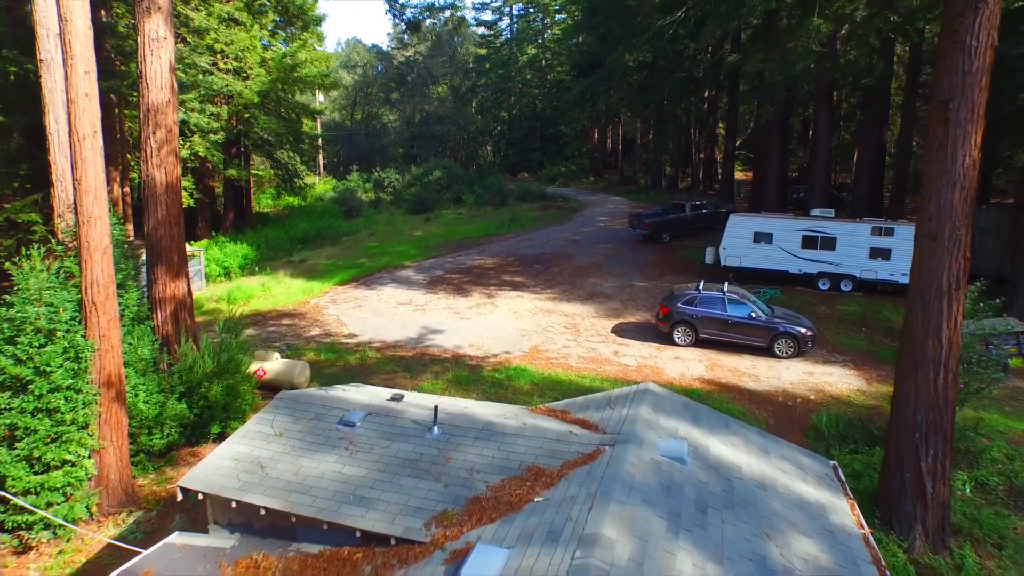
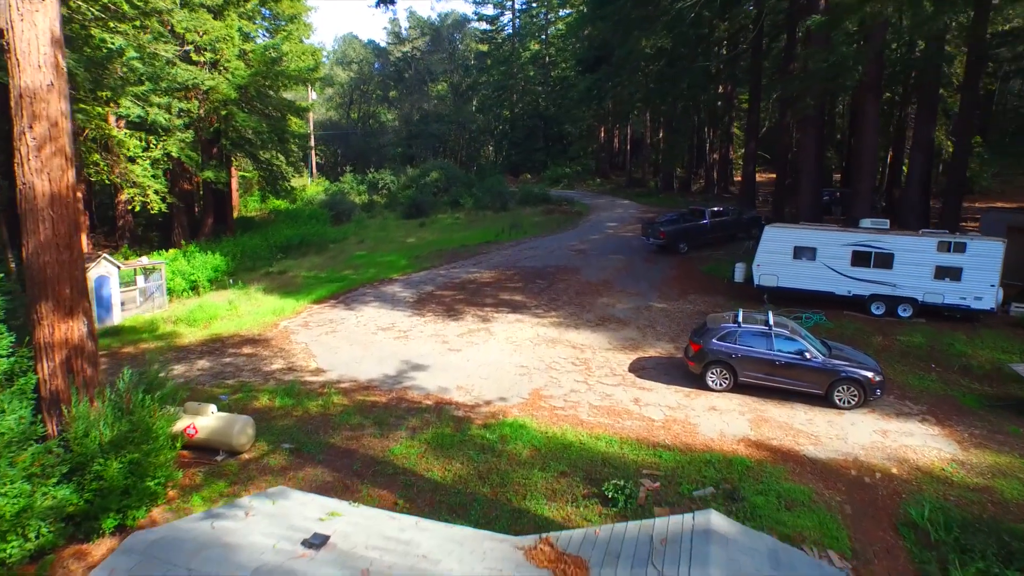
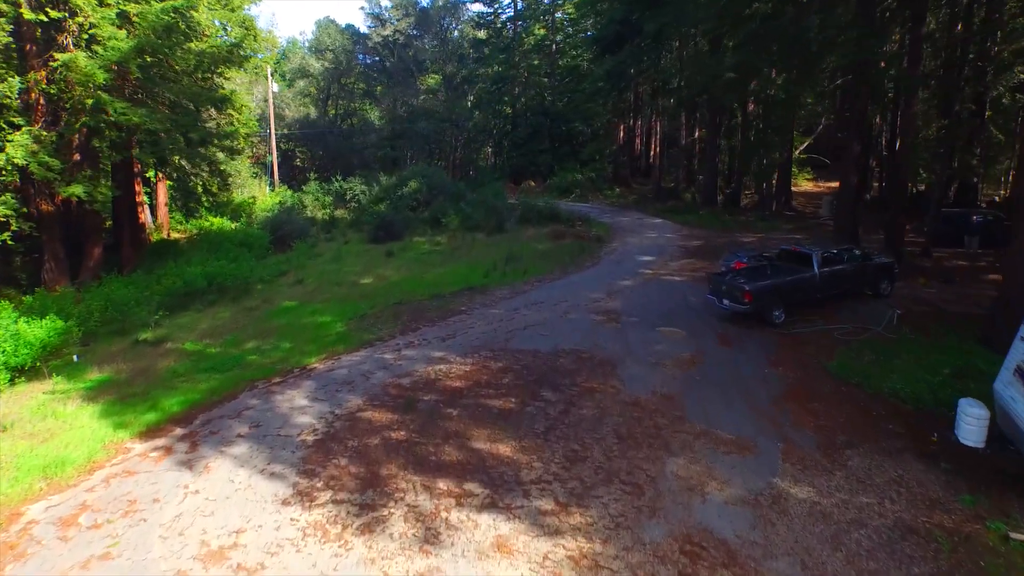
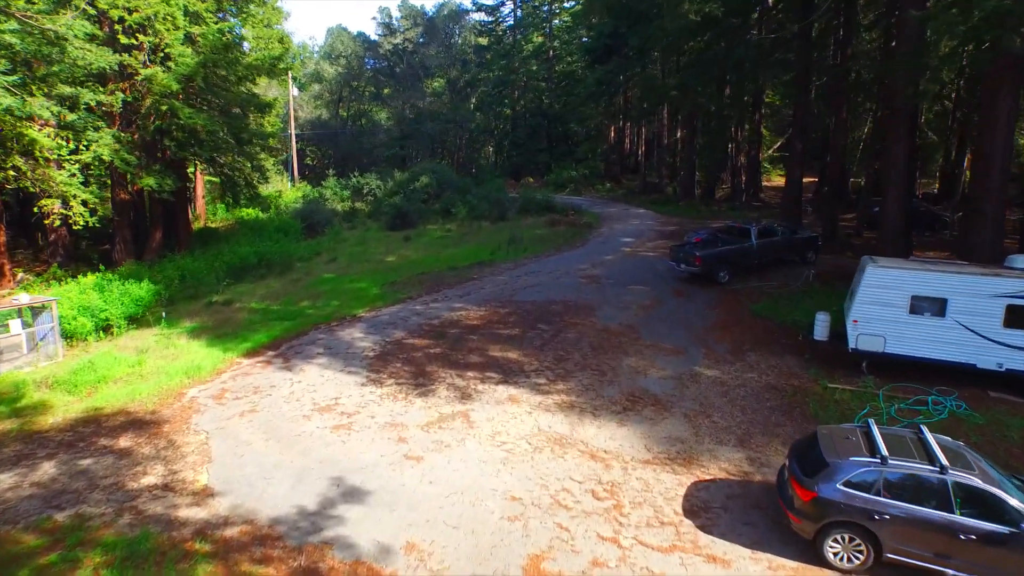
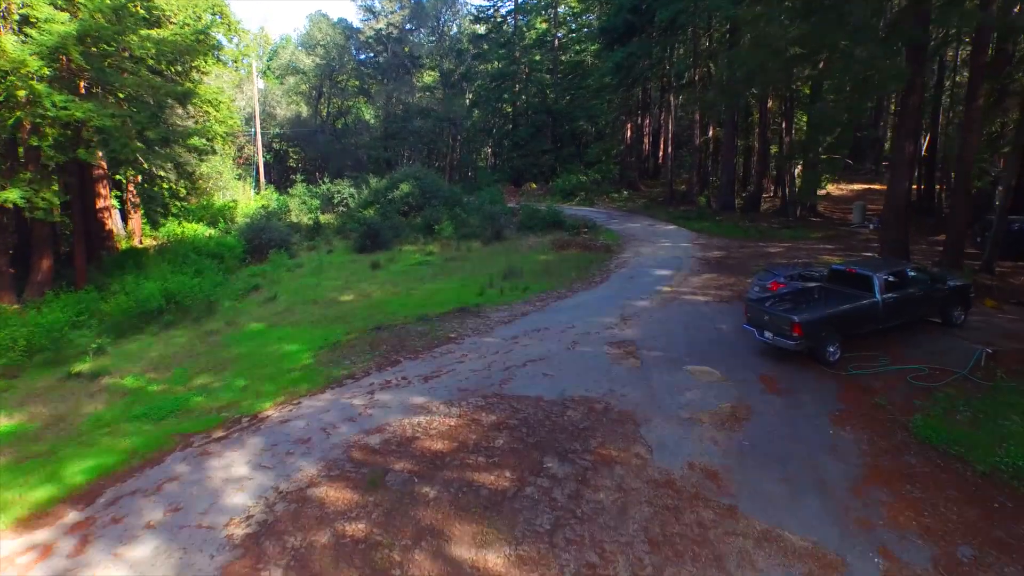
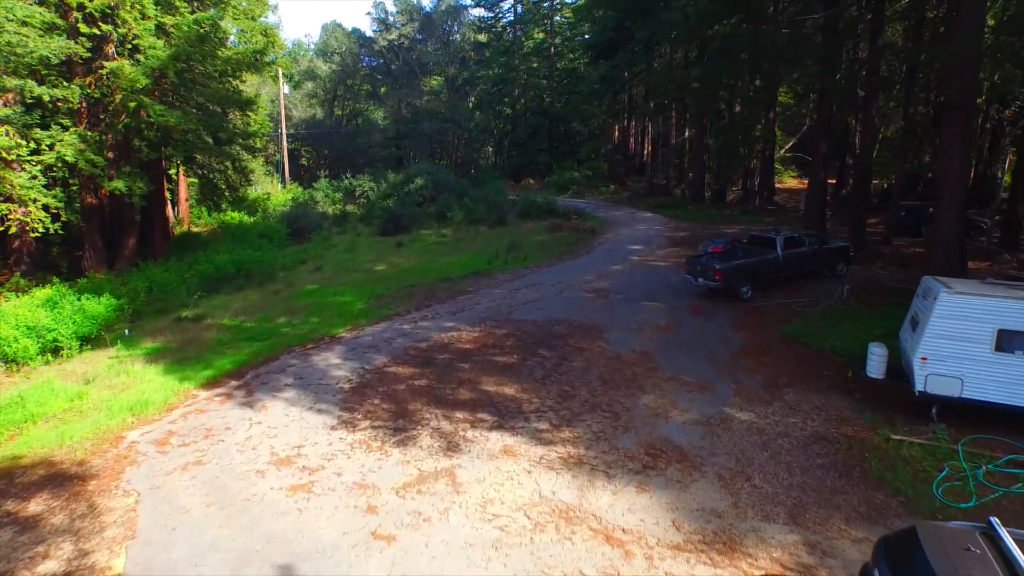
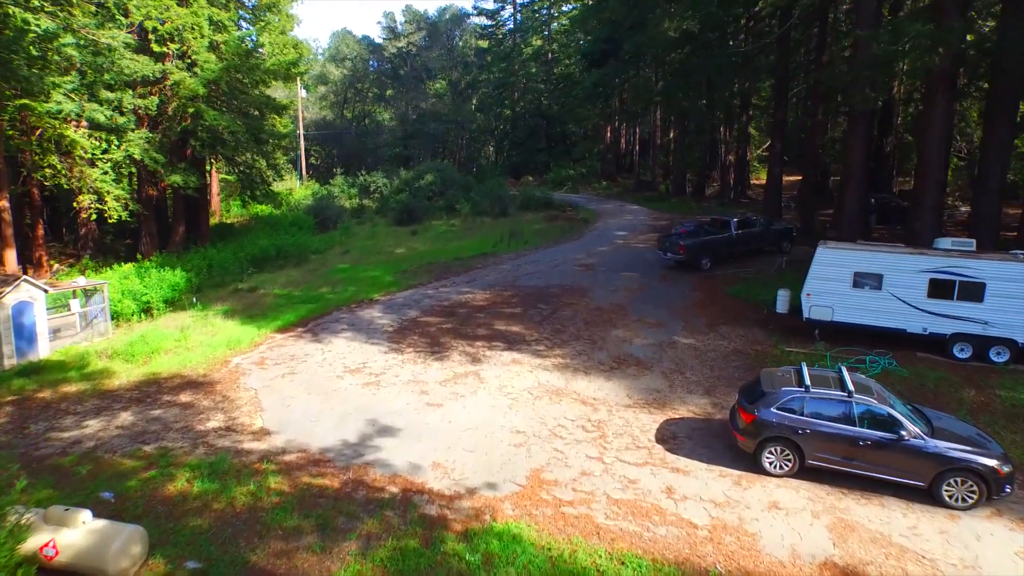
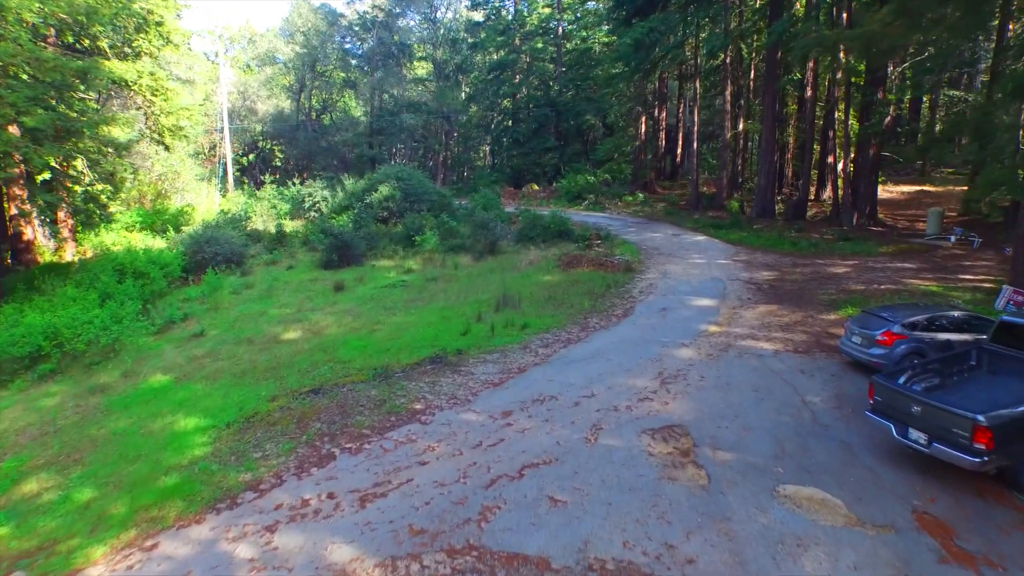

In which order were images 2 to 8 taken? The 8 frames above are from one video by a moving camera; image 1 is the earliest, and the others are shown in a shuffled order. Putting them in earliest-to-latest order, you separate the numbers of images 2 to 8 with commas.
2, 7, 4, 6, 3, 5, 8
